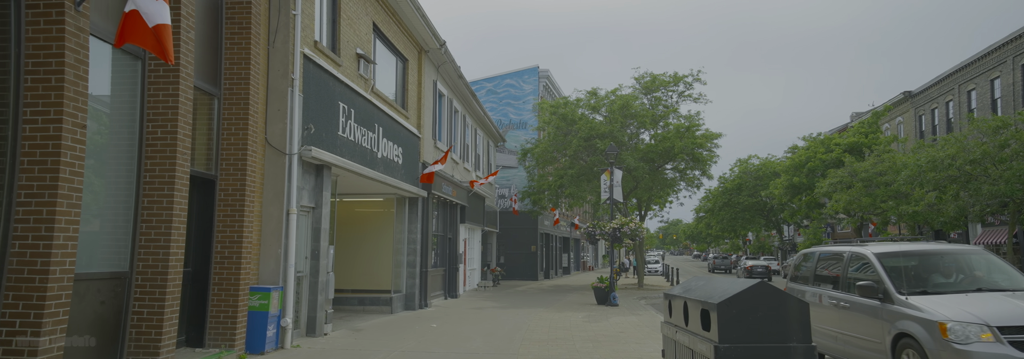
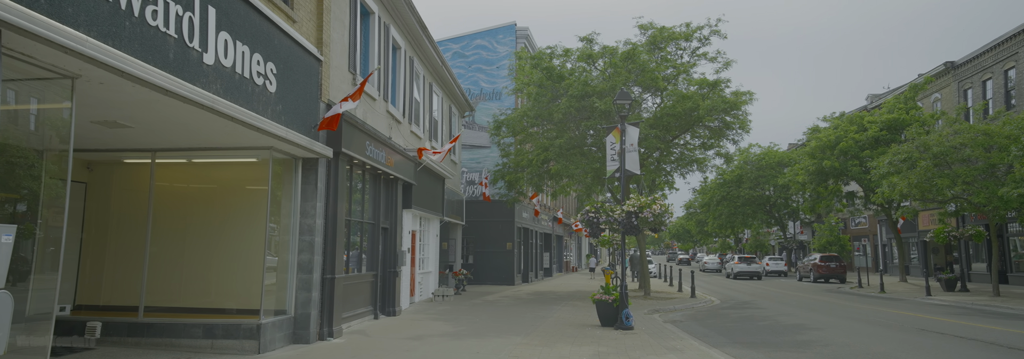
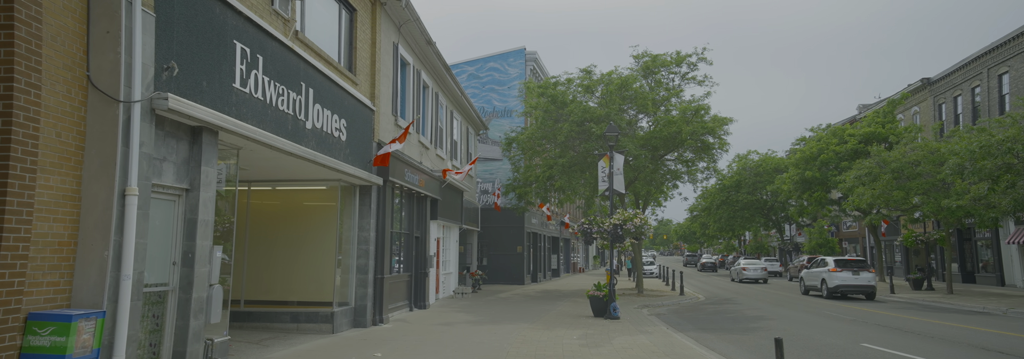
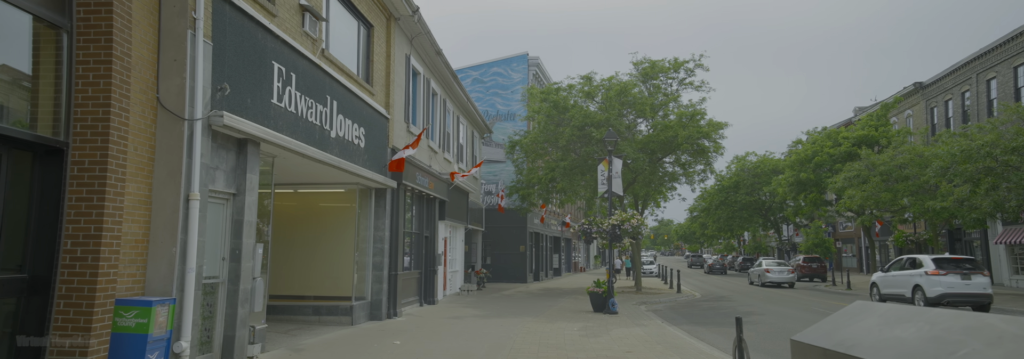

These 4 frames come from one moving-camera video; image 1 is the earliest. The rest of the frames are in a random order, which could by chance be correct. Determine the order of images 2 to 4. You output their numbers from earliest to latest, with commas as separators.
4, 3, 2
